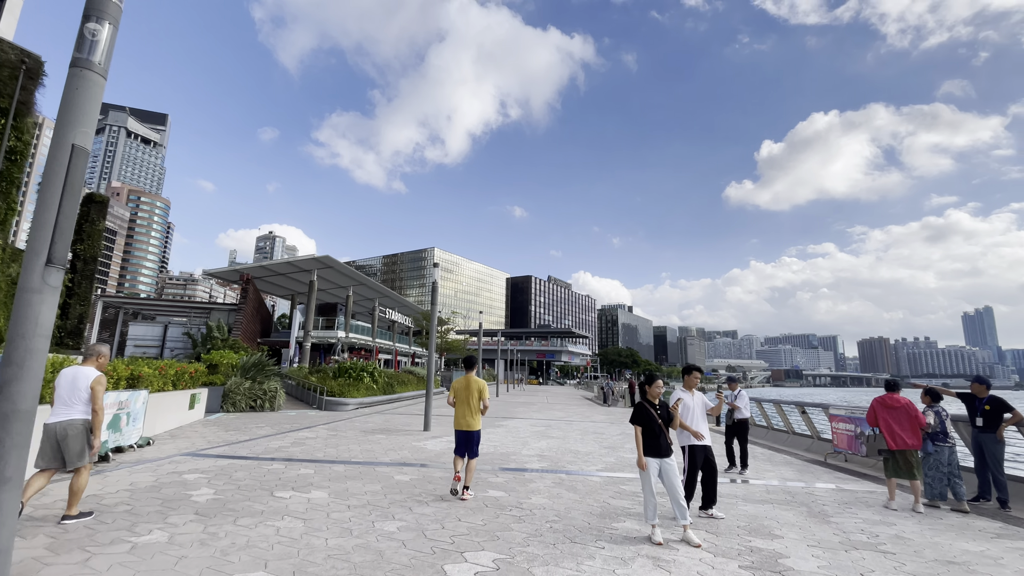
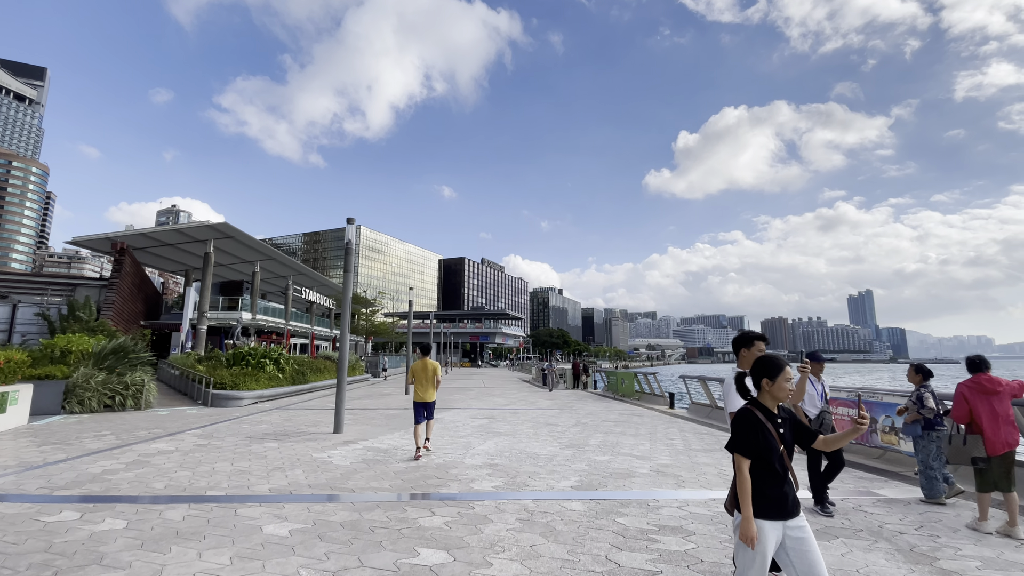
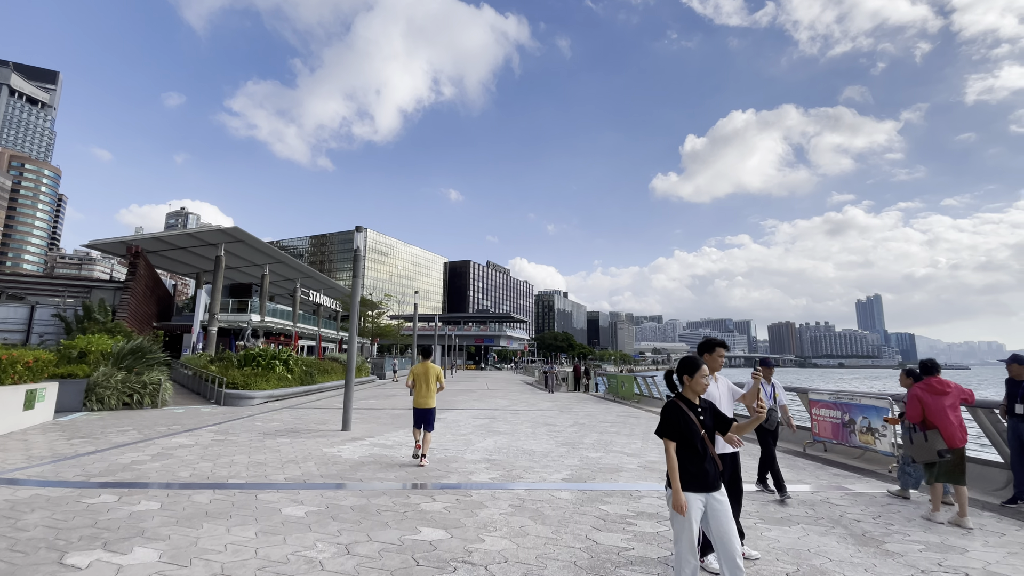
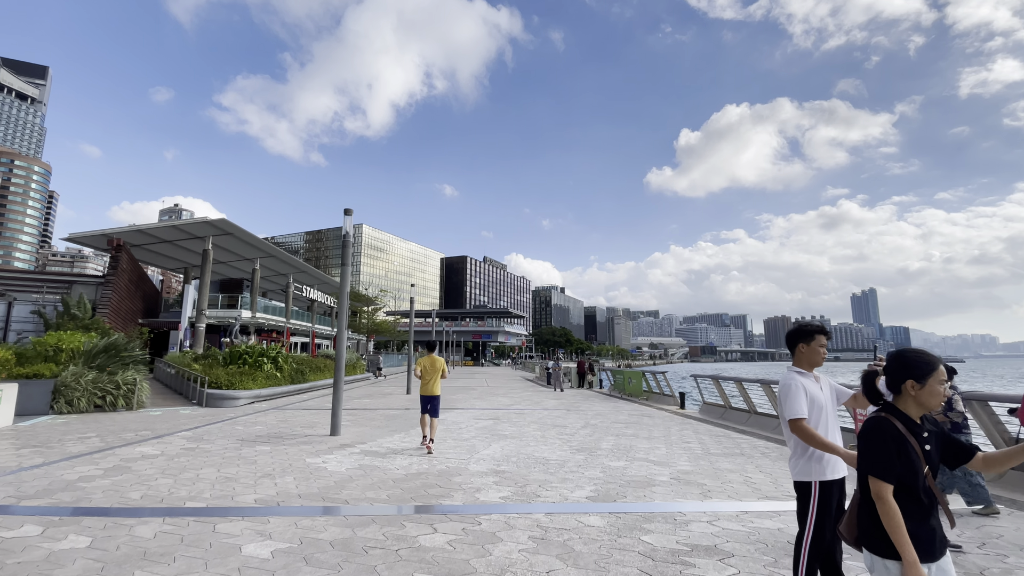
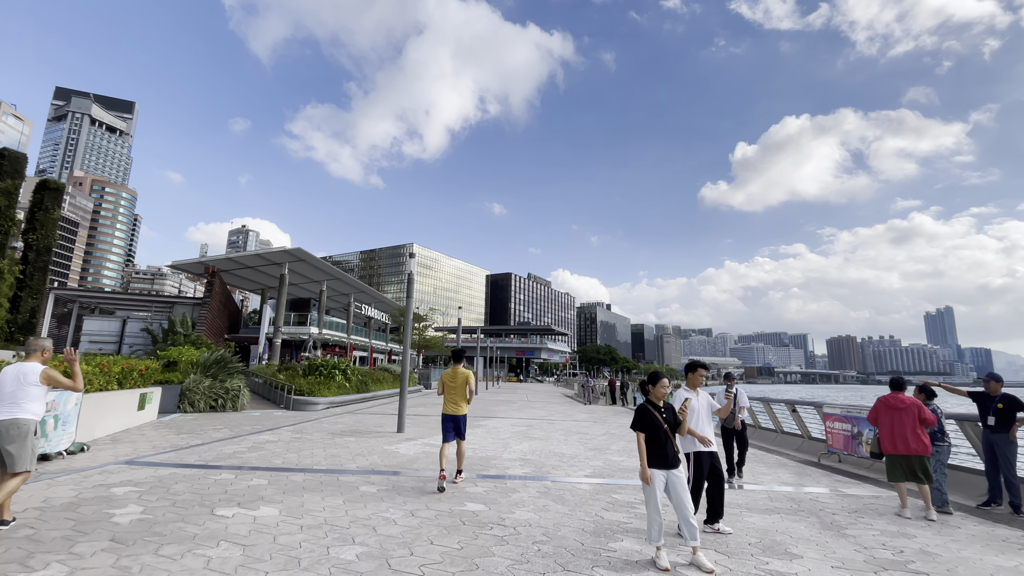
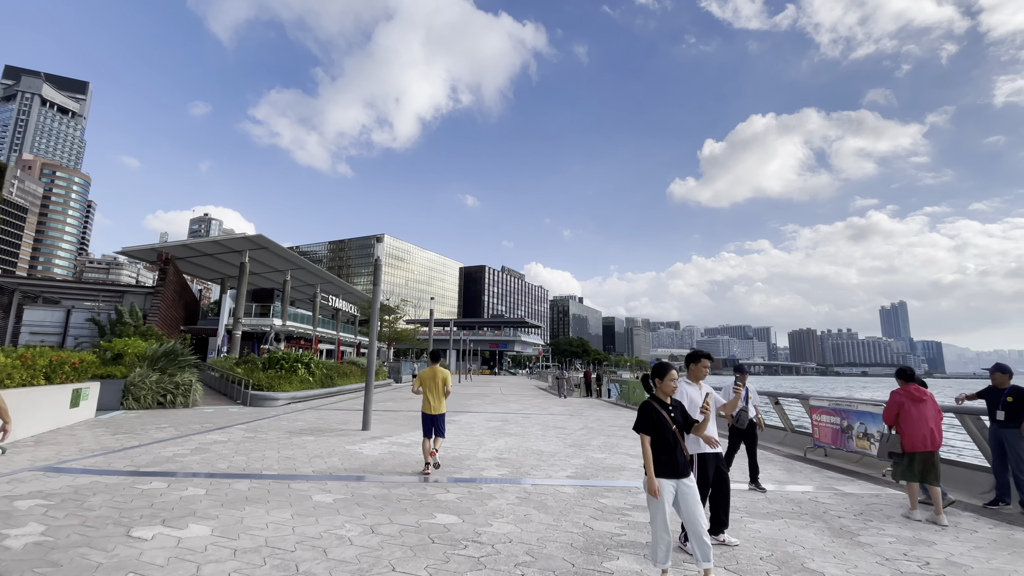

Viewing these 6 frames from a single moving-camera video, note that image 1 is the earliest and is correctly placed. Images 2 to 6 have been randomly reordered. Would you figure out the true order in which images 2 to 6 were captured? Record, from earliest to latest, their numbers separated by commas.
5, 6, 3, 2, 4
